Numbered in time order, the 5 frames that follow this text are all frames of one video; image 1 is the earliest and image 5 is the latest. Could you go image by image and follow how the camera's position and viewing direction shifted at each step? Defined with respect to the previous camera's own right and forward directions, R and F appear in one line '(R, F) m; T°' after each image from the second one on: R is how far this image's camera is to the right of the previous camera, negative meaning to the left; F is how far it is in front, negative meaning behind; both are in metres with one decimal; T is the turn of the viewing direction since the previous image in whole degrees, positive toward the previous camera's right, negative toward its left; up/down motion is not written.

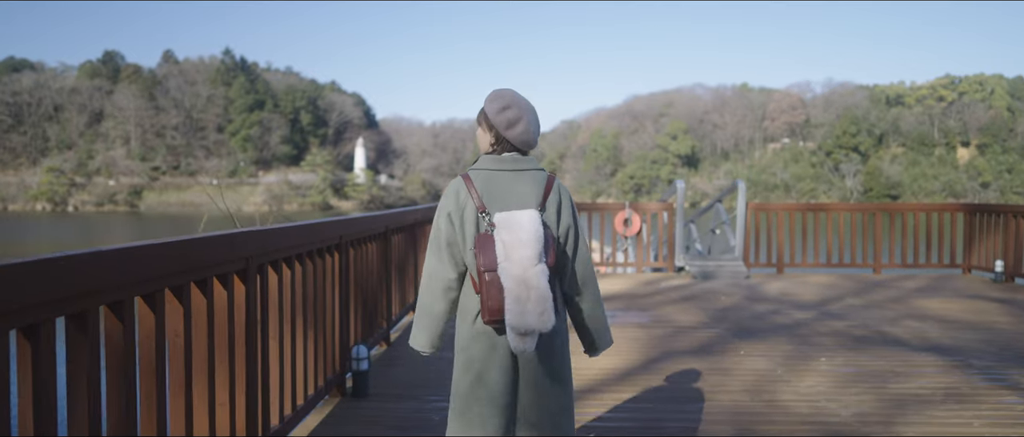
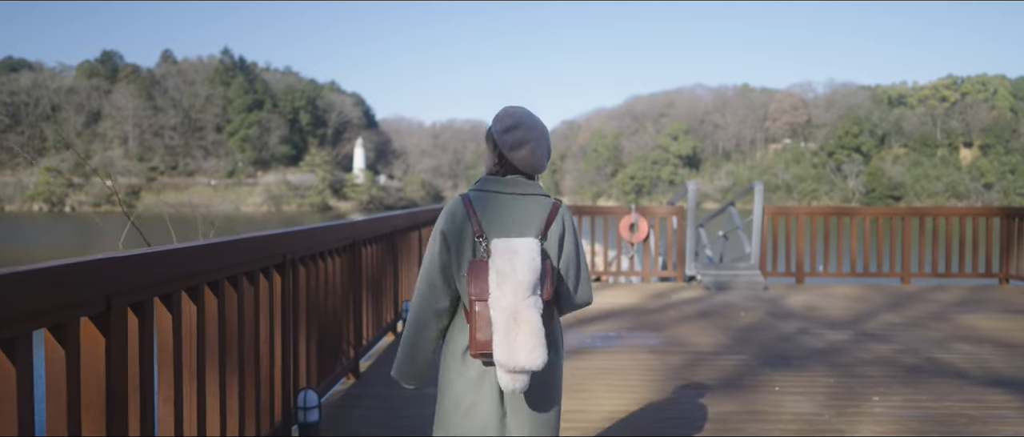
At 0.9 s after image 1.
(0.0, +0.6) m; 0°
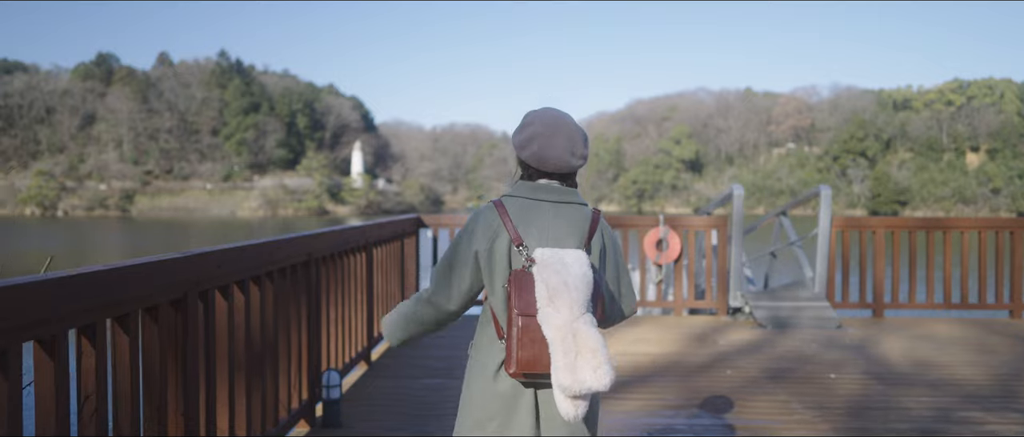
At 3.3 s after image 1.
(+0.1, +1.6) m; 0°
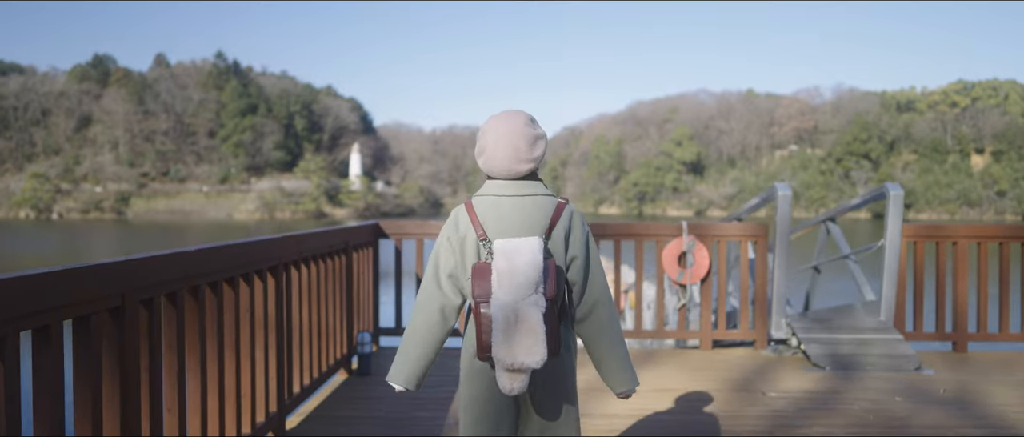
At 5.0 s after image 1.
(+0.1, +1.1) m; 0°
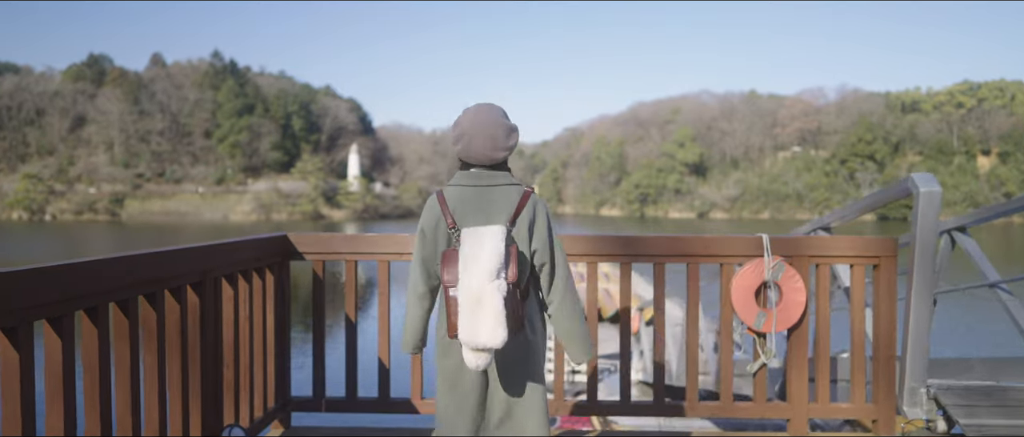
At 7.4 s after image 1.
(0.0, +1.4) m; 0°
